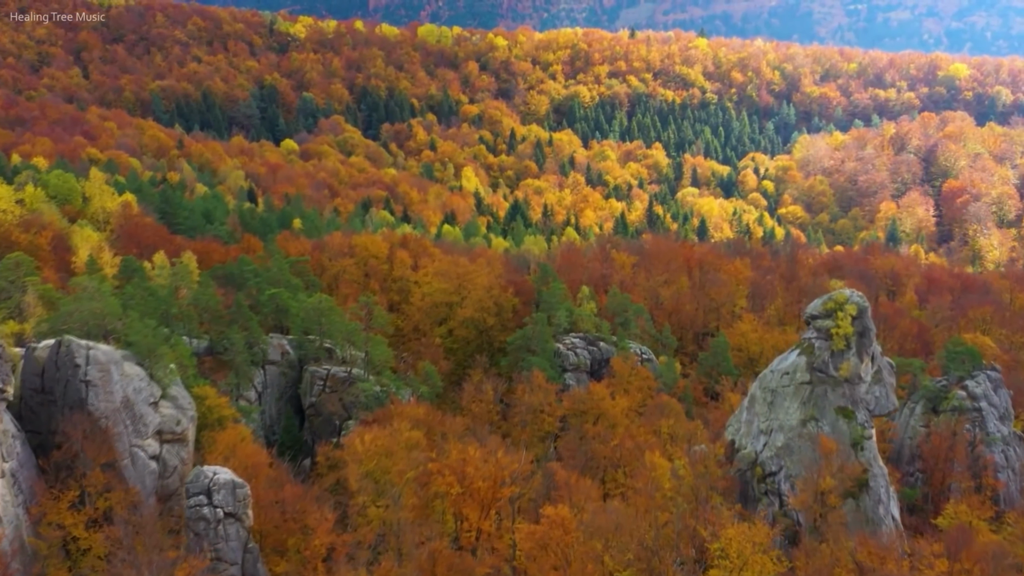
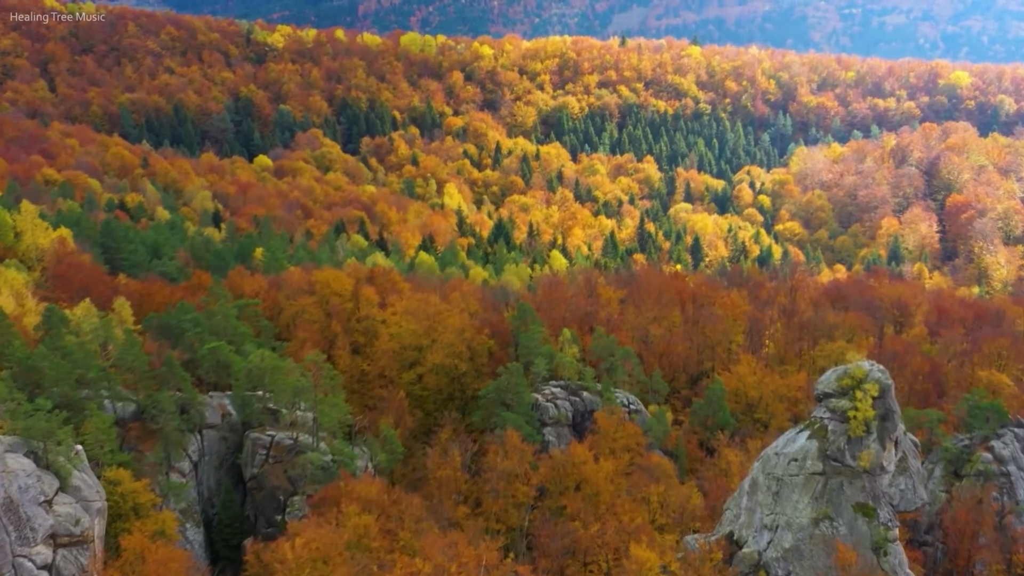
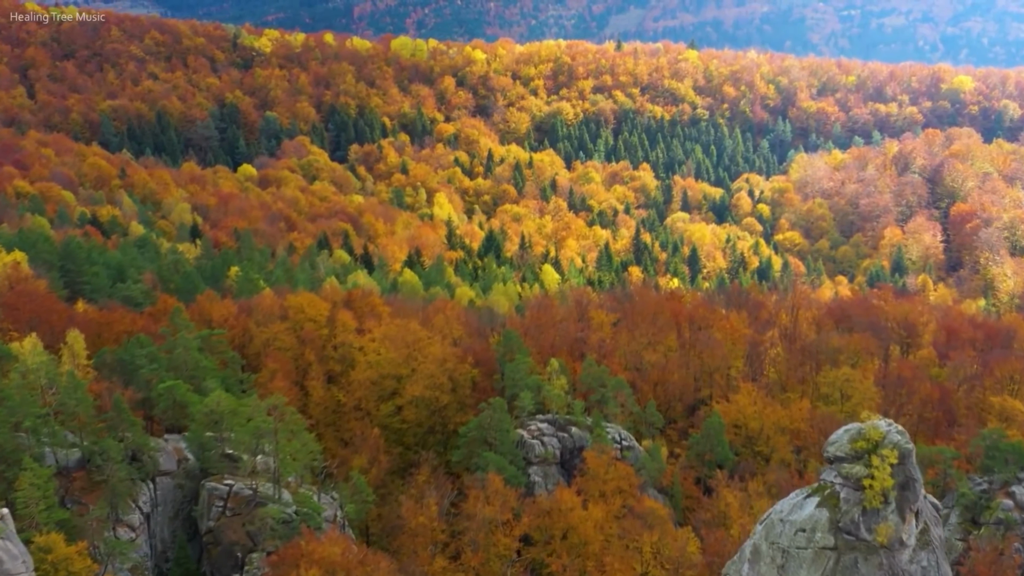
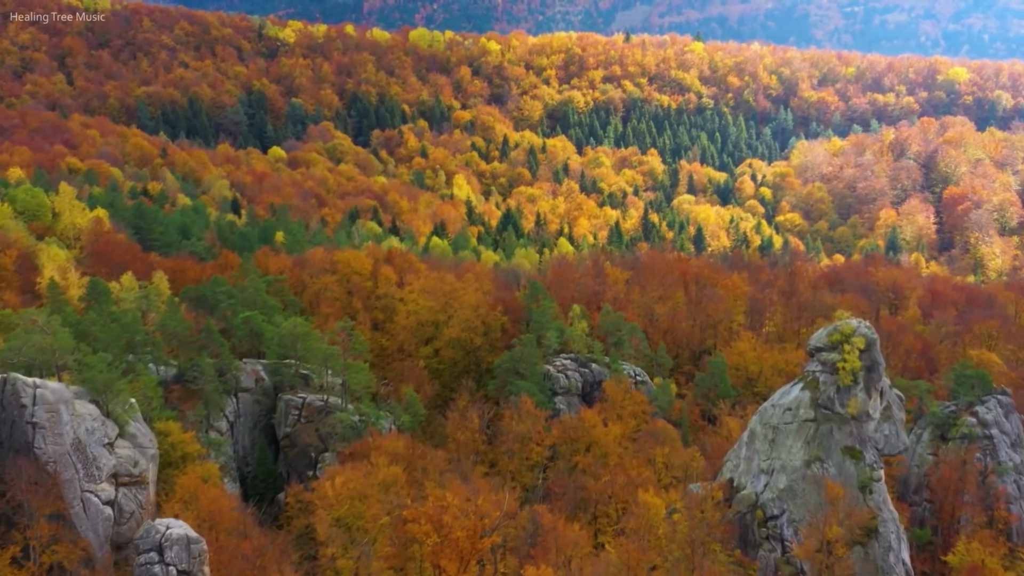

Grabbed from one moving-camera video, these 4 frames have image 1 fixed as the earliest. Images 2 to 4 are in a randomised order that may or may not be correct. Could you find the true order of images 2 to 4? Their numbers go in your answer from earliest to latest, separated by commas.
4, 2, 3
